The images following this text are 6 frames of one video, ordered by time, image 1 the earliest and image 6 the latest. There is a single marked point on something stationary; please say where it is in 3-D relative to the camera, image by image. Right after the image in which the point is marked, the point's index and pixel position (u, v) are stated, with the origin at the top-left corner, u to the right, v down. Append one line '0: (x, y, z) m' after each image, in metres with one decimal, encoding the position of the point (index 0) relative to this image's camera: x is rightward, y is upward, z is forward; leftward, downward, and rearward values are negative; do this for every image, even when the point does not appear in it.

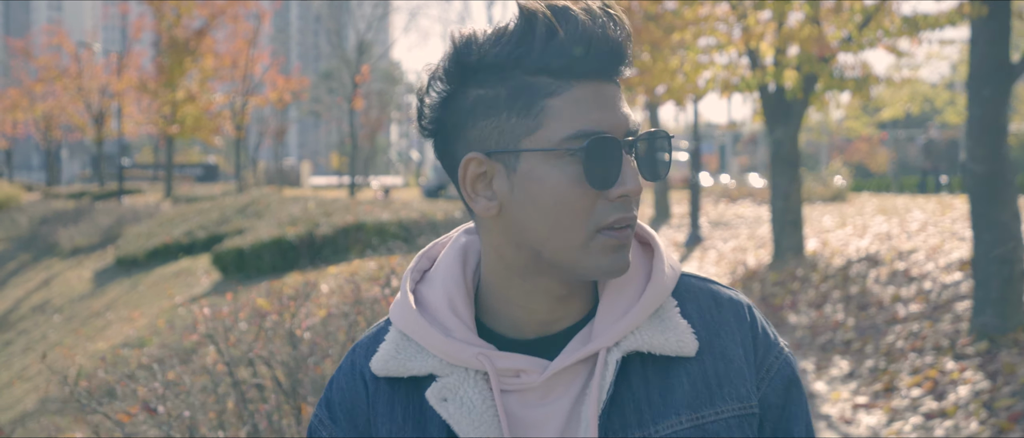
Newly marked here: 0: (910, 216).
0: (+5.1, 0.0, +12.5) m
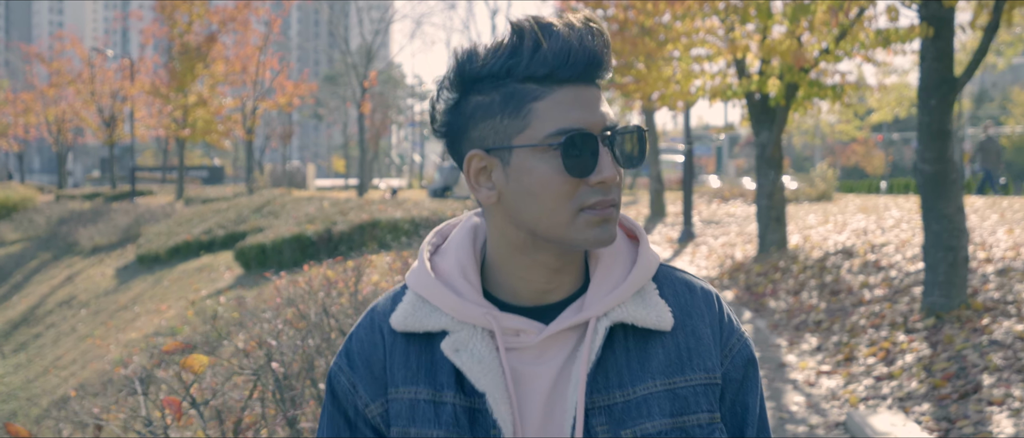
0: (+5.2, +0.1, +13.5) m
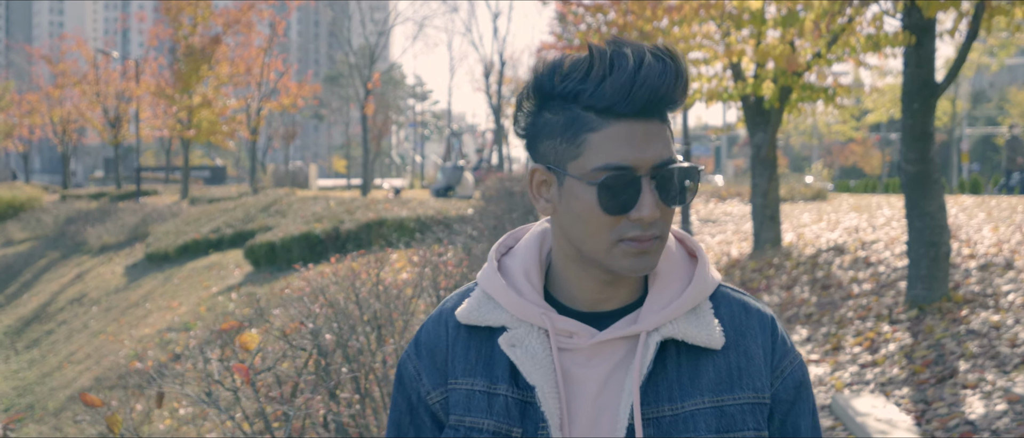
0: (+5.2, +0.1, +13.8) m
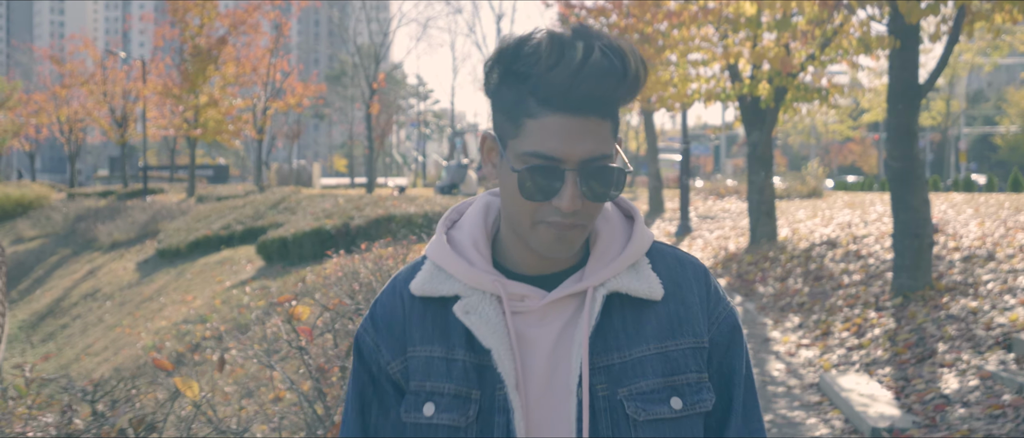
0: (+5.3, +0.2, +14.3) m
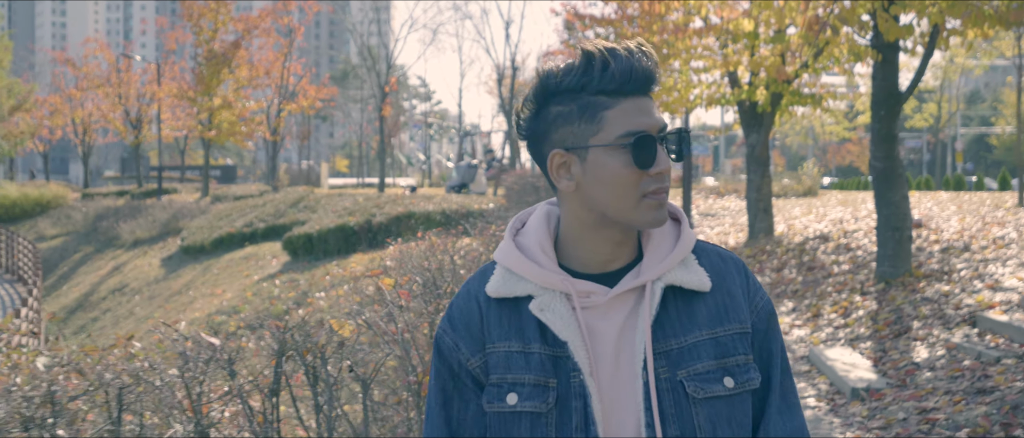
0: (+5.5, +0.2, +15.2) m
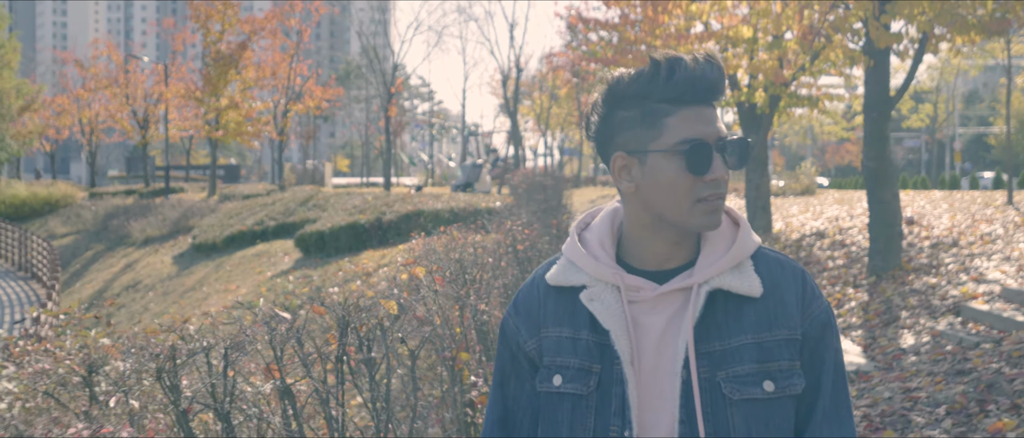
0: (+5.6, +0.2, +15.7) m
